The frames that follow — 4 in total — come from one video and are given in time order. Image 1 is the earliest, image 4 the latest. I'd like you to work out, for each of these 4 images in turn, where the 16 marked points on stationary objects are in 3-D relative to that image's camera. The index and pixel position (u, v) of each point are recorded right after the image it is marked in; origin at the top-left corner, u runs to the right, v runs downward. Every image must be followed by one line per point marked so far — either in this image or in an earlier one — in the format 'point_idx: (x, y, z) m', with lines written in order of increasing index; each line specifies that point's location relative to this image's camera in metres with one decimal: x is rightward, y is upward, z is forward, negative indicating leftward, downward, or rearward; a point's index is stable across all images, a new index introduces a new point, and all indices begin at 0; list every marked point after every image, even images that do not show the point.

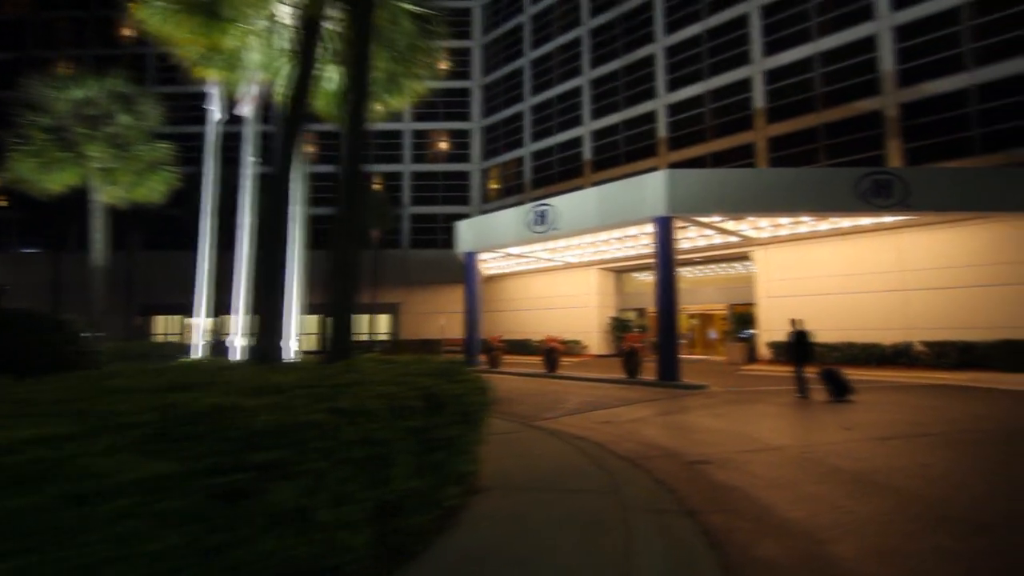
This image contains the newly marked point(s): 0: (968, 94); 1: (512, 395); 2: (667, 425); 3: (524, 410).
0: (+16.8, +7.2, +19.9) m
1: (0.0, -3.1, +16.0) m
2: (+3.0, -2.7, +10.5) m
3: (+0.3, -2.8, +12.5) m
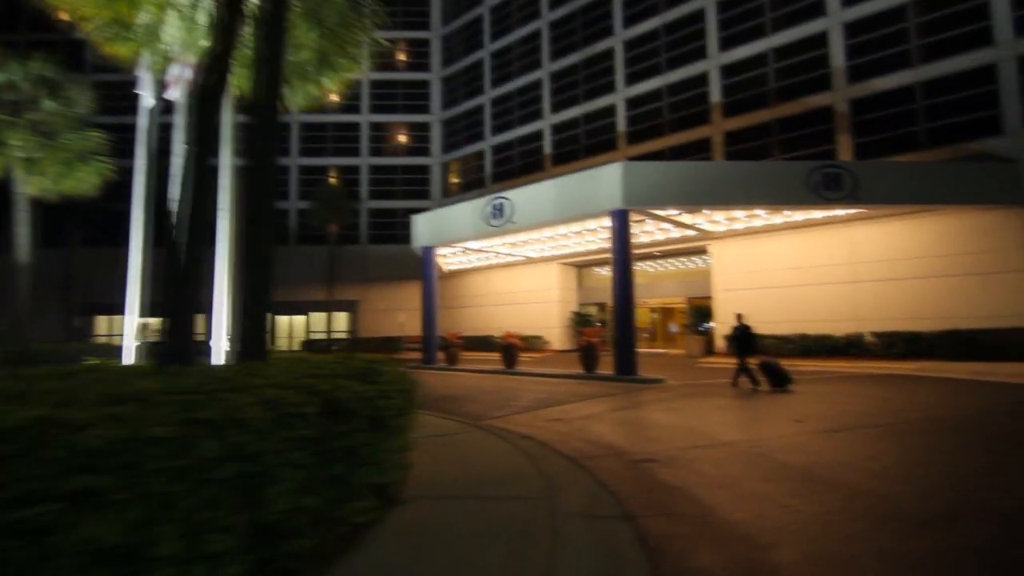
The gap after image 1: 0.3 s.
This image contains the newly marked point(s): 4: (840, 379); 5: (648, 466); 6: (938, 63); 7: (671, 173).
0: (+15.2, +7.5, +20.4) m
1: (-1.3, -3.0, +15.5) m
2: (+2.0, -2.5, +10.2) m
3: (-0.8, -2.7, +12.0) m
4: (+10.3, -2.9, +17.0) m
5: (+1.8, -2.3, +7.0) m
6: (+15.7, +8.3, +19.9) m
7: (+5.1, +3.7, +17.3) m
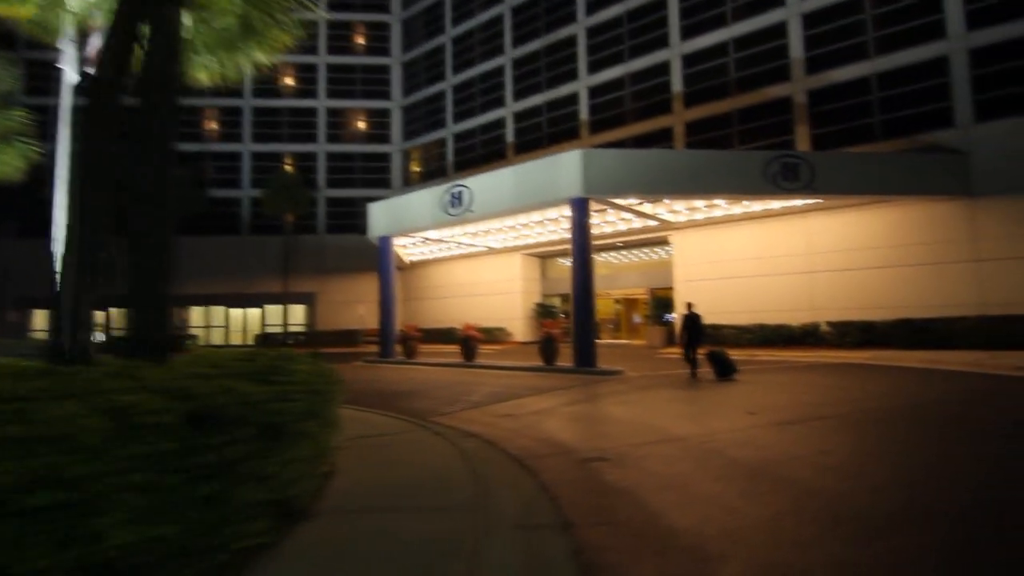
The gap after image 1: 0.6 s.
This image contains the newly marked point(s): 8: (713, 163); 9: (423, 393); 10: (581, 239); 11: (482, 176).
0: (+13.6, +7.9, +20.6) m
1: (-2.5, -2.7, +14.9) m
2: (+1.1, -2.3, +9.8) m
3: (-1.9, -2.5, +11.5) m
4: (+8.9, -2.5, +17.0) m
5: (+1.0, -2.1, +6.6) m
6: (+14.2, +8.7, +20.1) m
7: (+3.7, +4.0, +16.9) m
8: (+6.4, +4.0, +17.3) m
9: (-2.2, -2.6, +13.4) m
10: (+2.2, +1.6, +17.1) m
11: (-1.1, +4.0, +19.4) m
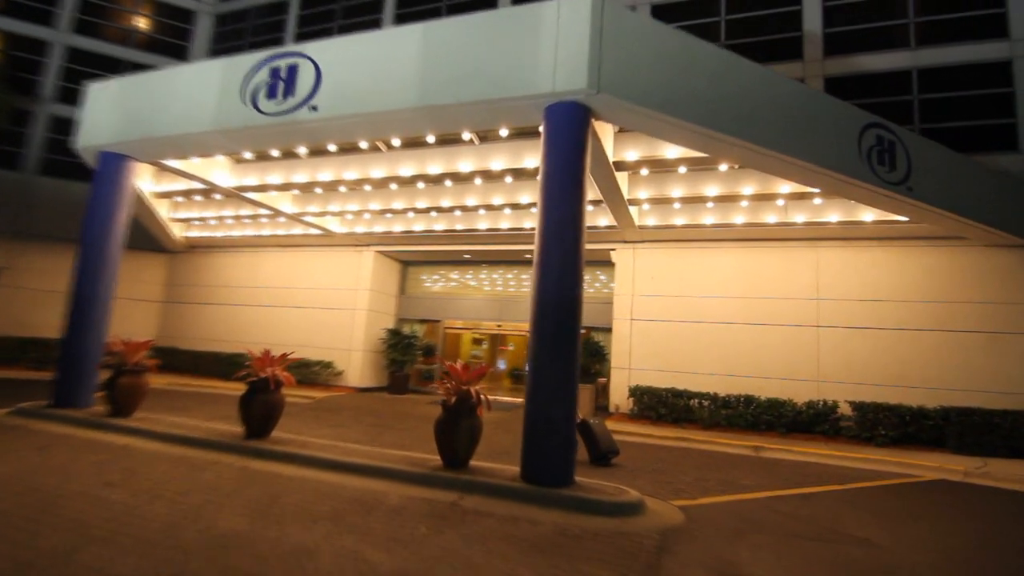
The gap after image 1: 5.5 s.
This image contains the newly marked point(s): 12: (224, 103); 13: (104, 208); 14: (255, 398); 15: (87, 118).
0: (+11.1, +5.9, +15.2) m
1: (-3.5, -2.1, +3.9) m
2: (+1.6, -1.9, +0.2) m
3: (-1.7, -1.8, +0.8) m
4: (+6.6, -3.6, +9.4) m
5: (+2.6, -1.6, -2.9) m
6: (+11.9, +6.7, +15.0) m
7: (+2.5, +3.6, +8.3) m
8: (+4.9, +3.3, +9.5) m
9: (-2.7, -1.9, +2.5) m
10: (+0.7, +1.4, +7.7) m
11: (-2.8, +4.2, +9.1) m
12: (-5.2, +3.4, +10.0) m
13: (-8.5, +1.8, +11.4) m
14: (-4.2, -1.7, +9.0) m
15: (-9.0, +3.5, +11.4) m
